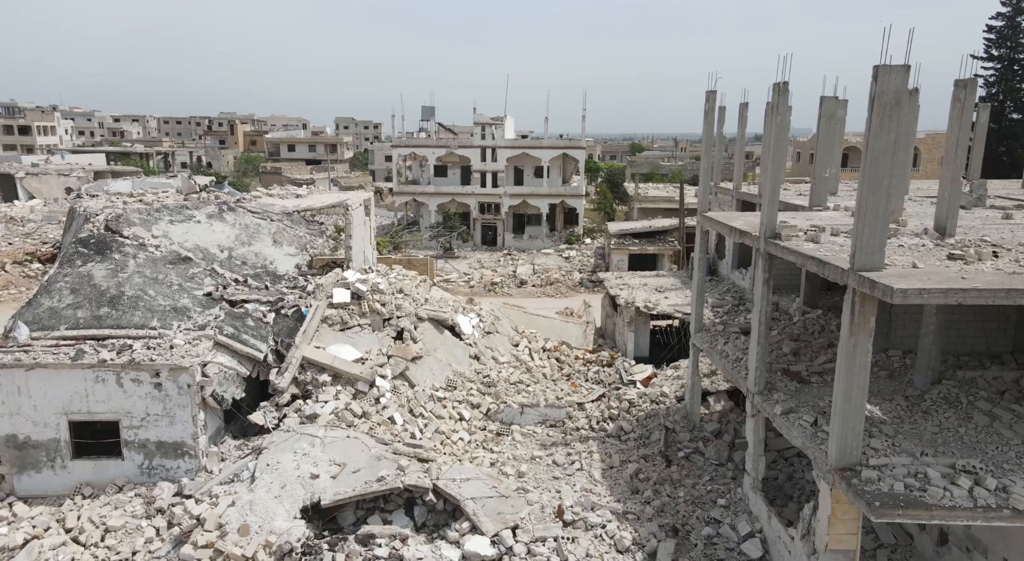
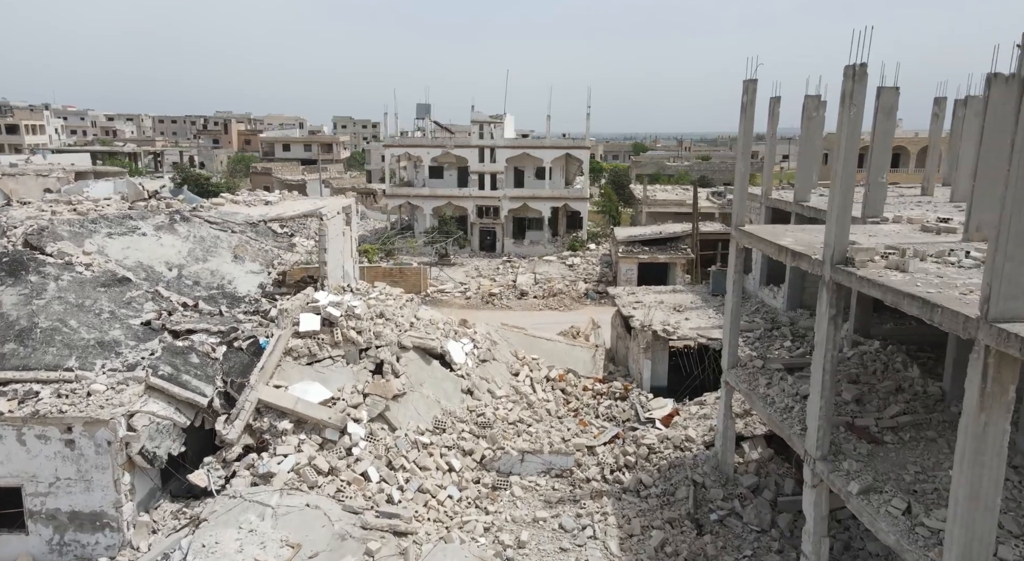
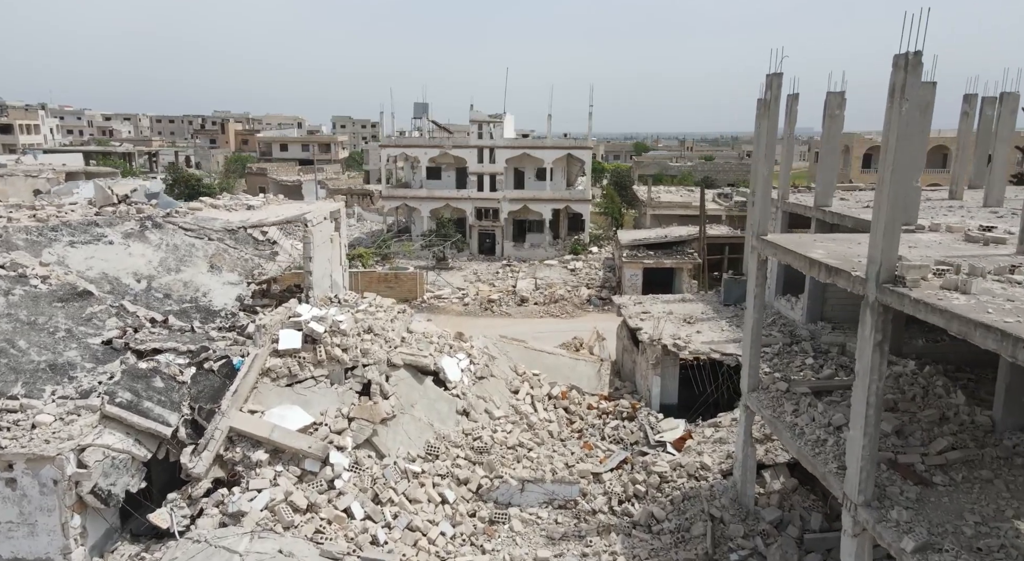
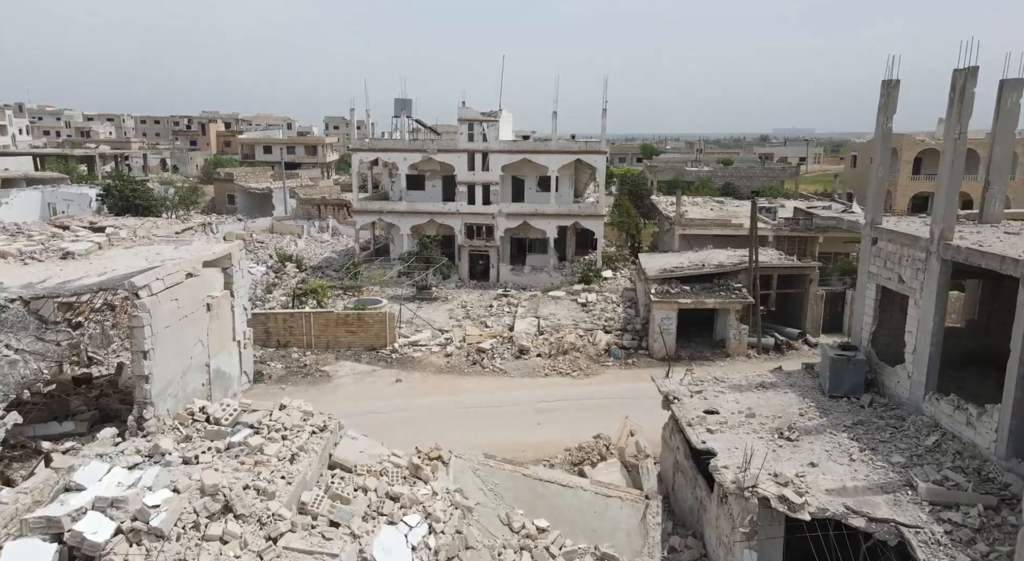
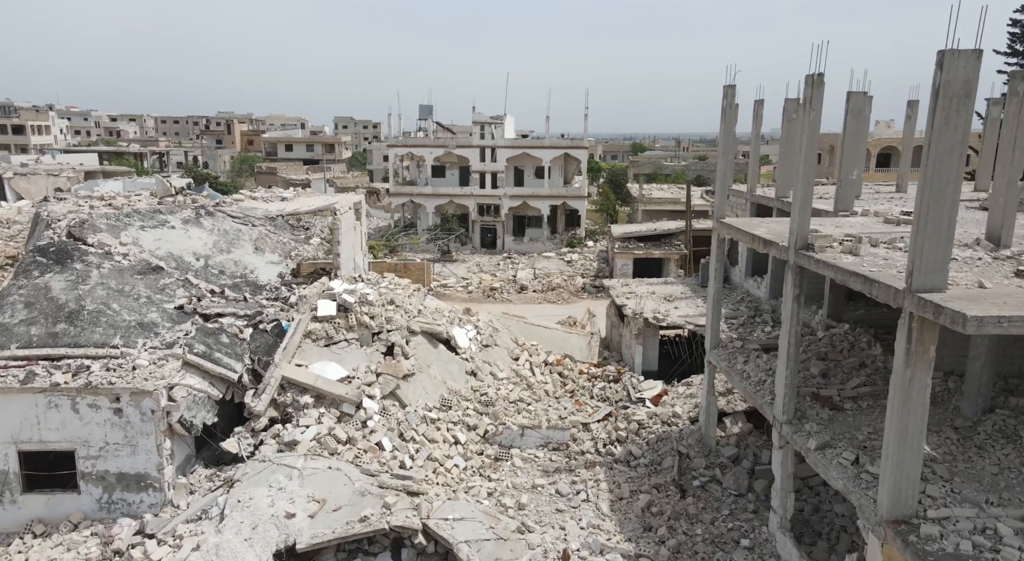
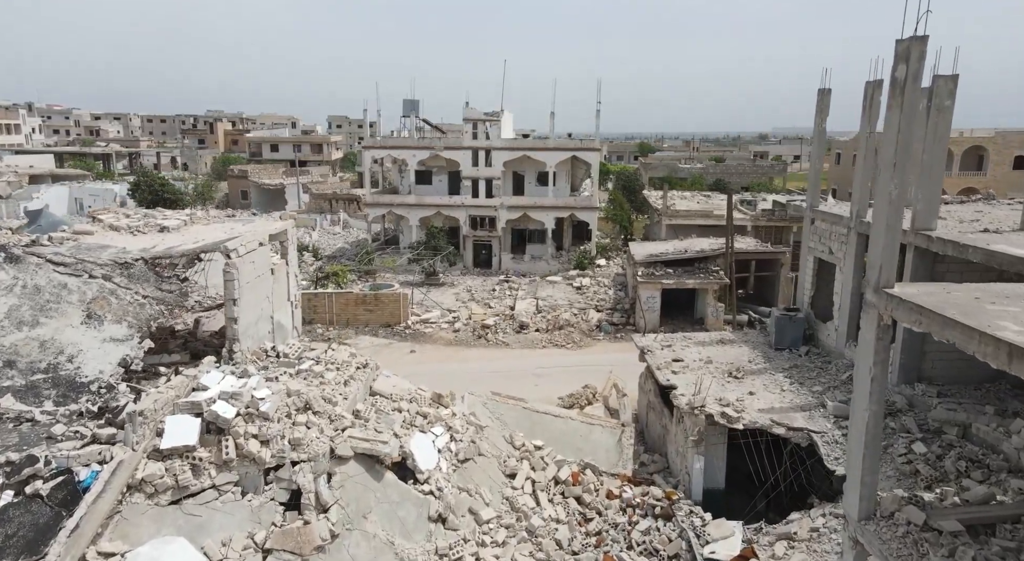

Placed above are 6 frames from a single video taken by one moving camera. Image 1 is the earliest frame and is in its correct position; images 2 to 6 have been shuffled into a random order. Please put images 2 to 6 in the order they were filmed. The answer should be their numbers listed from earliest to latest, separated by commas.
5, 2, 3, 6, 4
